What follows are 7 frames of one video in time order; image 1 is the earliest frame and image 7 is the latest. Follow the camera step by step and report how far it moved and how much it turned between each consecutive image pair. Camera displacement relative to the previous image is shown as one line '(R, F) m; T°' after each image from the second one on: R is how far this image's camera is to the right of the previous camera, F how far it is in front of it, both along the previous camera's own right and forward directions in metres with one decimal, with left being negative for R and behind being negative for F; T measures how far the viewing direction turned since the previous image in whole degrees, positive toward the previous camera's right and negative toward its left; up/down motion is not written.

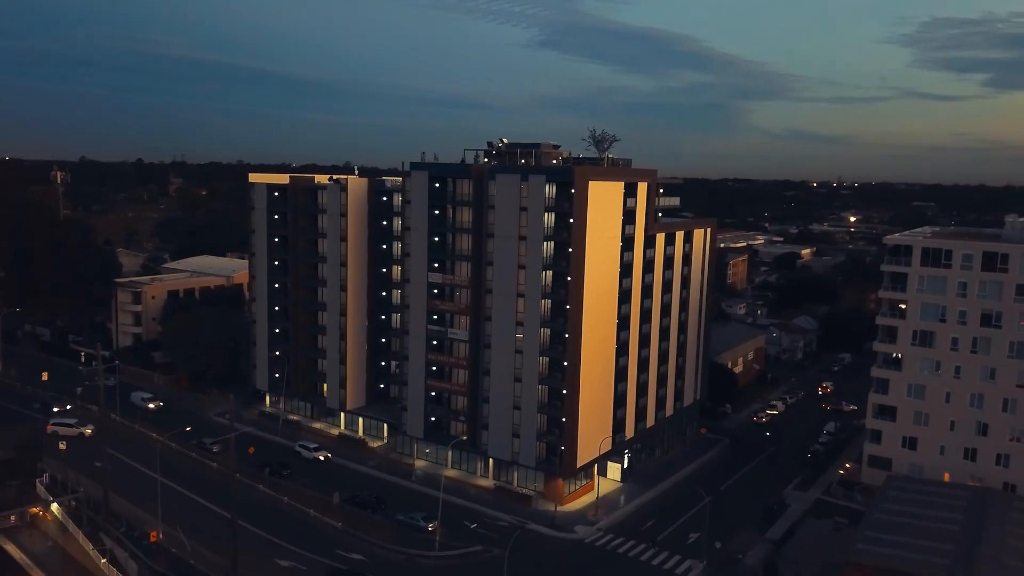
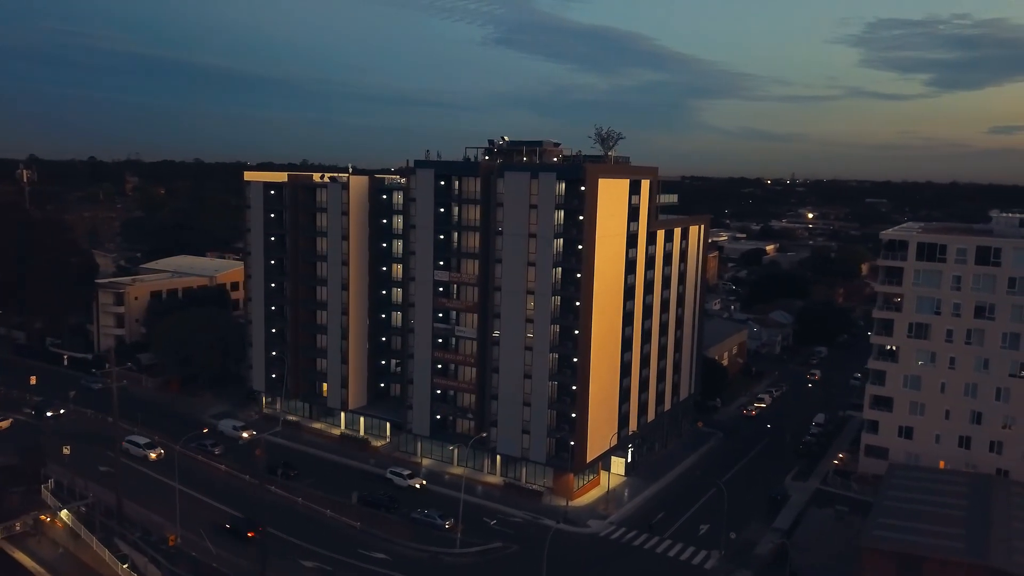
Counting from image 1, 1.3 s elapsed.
(-2.6, -0.1) m; +2°
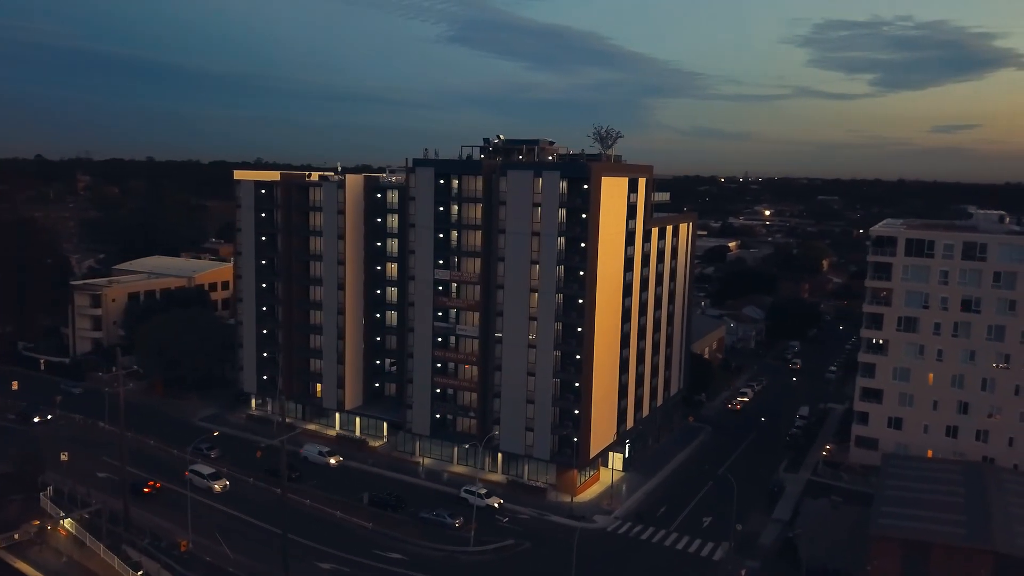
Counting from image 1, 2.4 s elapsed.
(-2.4, 0.0) m; +3°
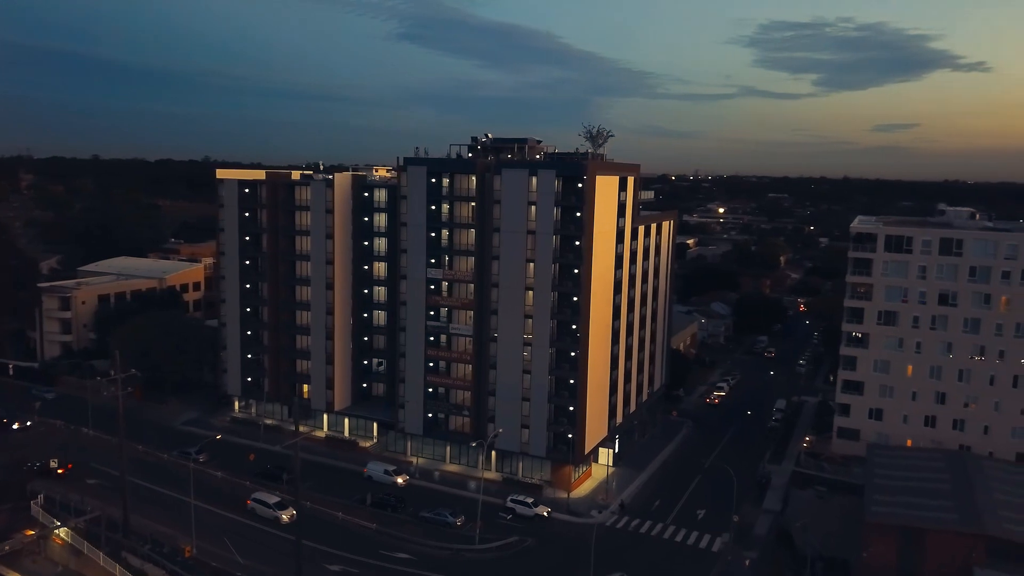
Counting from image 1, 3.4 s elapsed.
(-2.1, -0.1) m; +3°
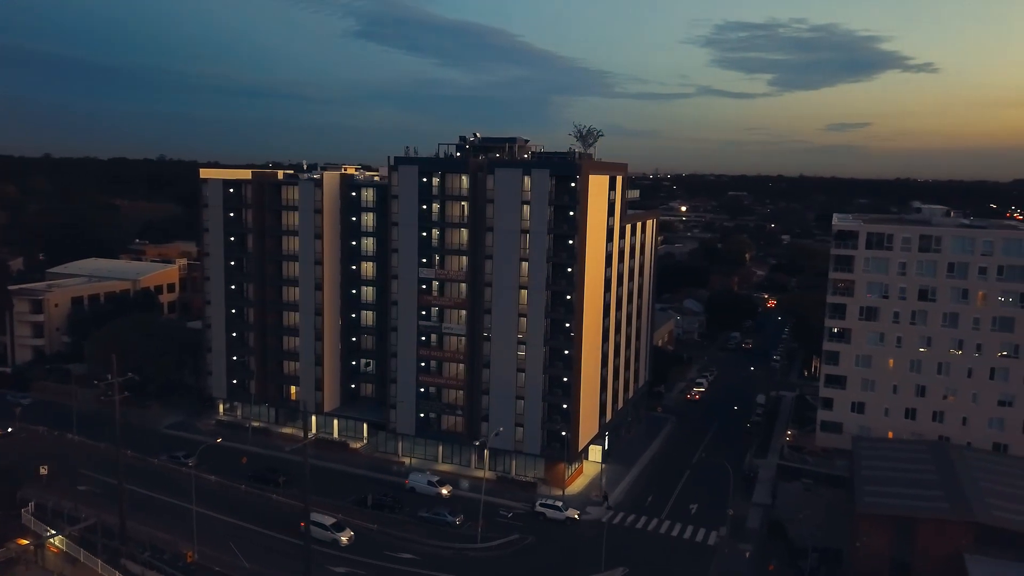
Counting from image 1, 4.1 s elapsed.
(-1.6, -0.1) m; +2°
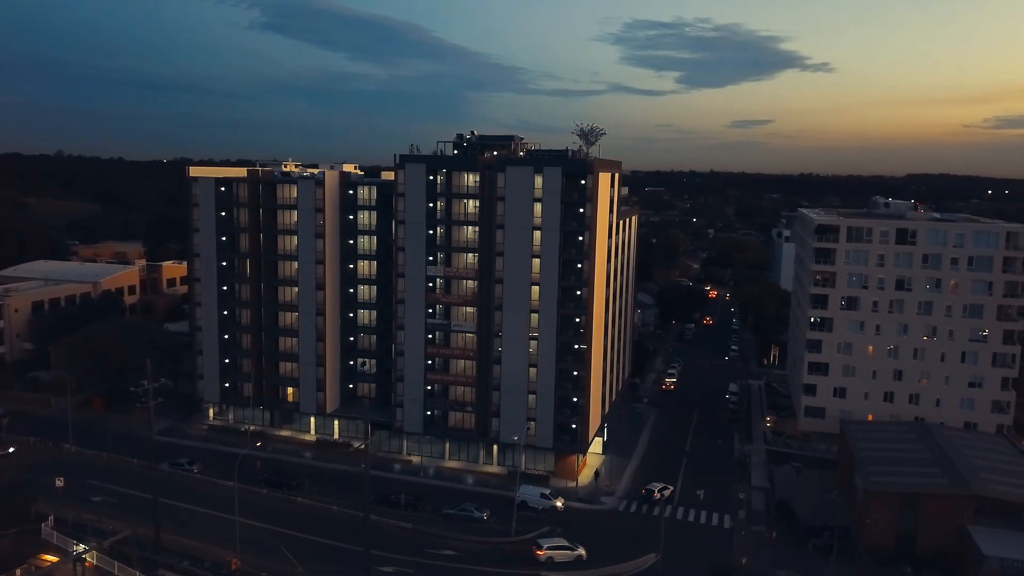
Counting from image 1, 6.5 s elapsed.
(-4.9, -0.5) m; +5°
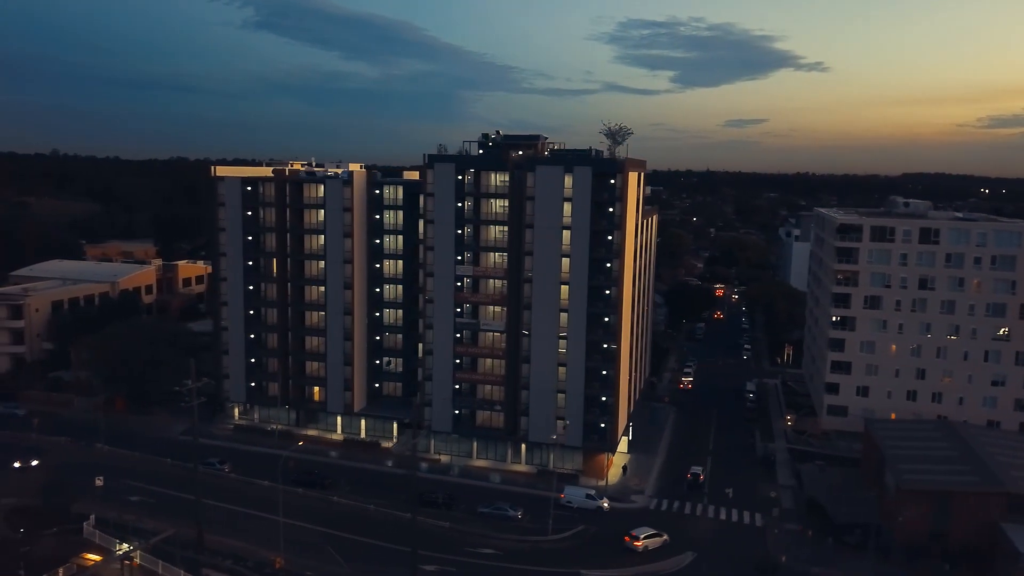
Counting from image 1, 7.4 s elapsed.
(-2.0, -0.2) m; 0°
